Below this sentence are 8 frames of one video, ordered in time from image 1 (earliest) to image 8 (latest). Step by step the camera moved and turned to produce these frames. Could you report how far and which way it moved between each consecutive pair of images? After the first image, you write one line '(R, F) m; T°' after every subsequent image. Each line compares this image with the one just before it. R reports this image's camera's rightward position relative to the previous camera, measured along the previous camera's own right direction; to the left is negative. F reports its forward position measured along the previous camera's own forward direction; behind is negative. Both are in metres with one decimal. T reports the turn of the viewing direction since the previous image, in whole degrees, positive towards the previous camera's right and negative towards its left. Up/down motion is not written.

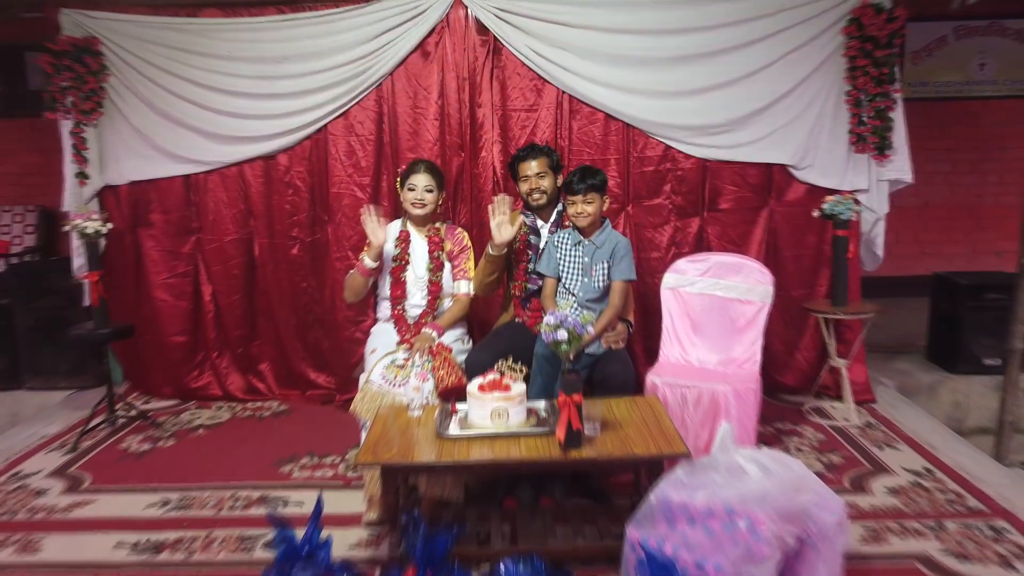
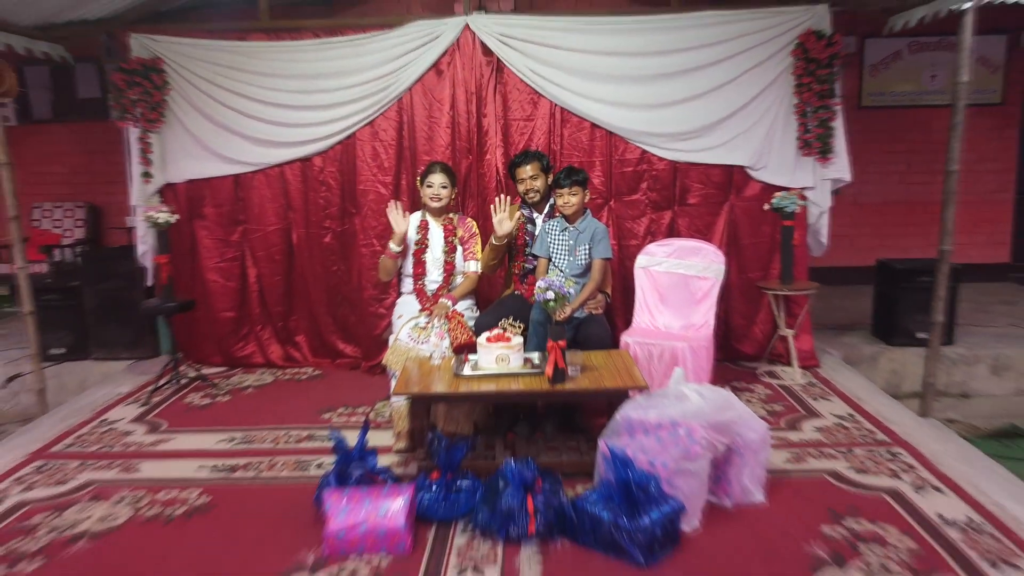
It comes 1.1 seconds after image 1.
(0.0, -0.6) m; 0°
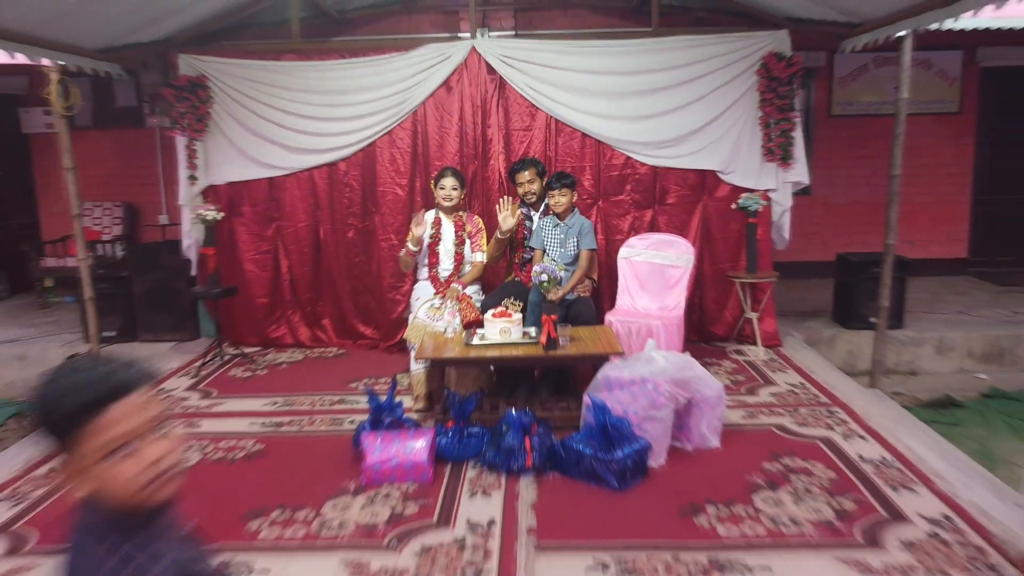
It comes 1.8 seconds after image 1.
(0.0, -0.6) m; 0°
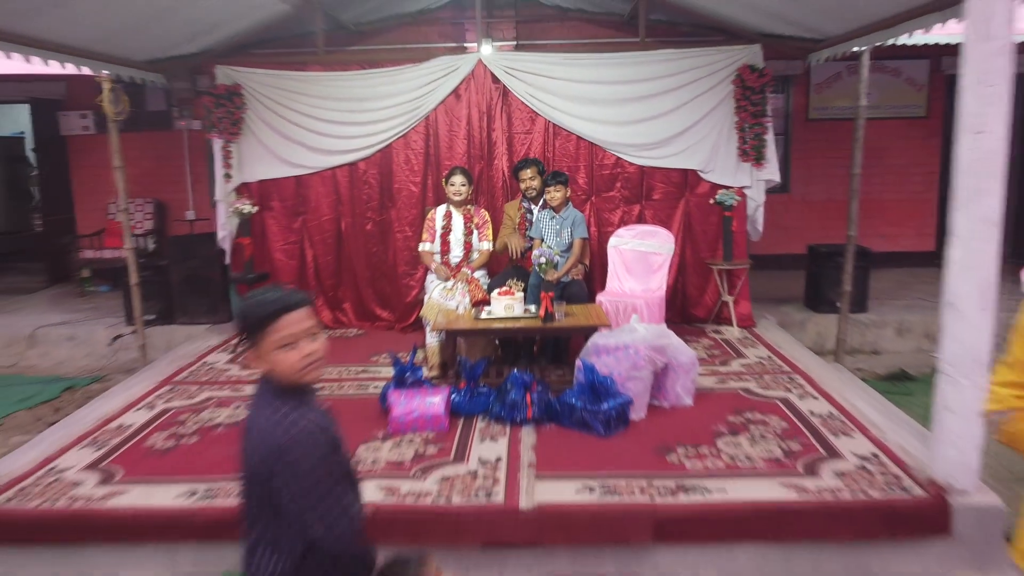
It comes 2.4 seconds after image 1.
(0.0, -0.5) m; 0°
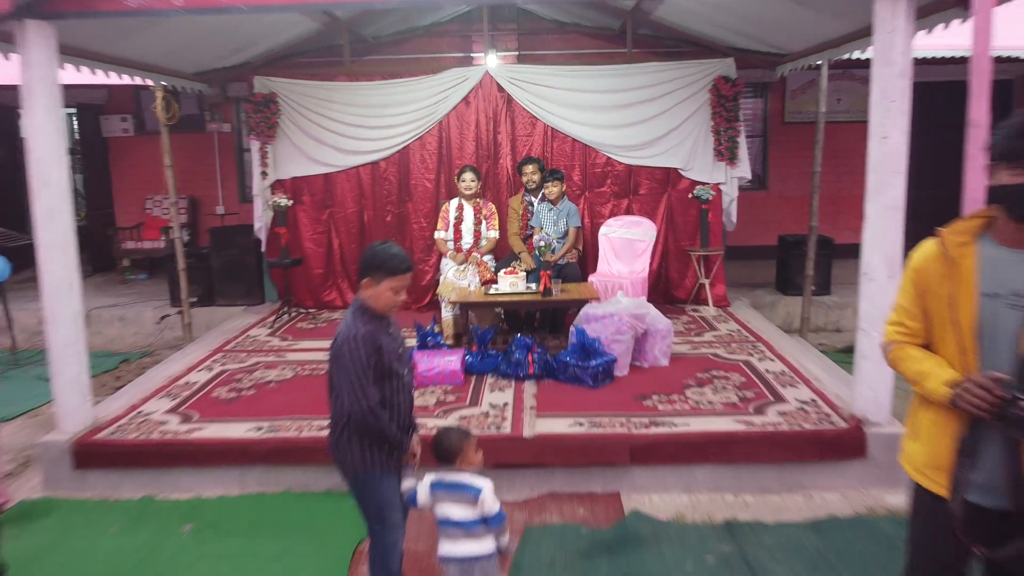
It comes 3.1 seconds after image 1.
(0.0, -0.7) m; 0°
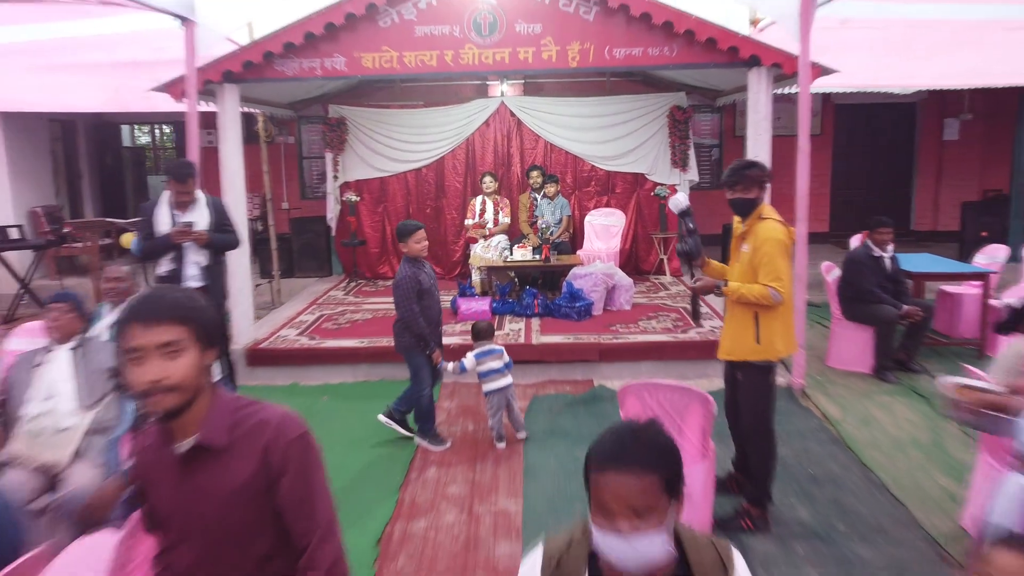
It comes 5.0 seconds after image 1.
(-0.1, -2.0) m; 0°
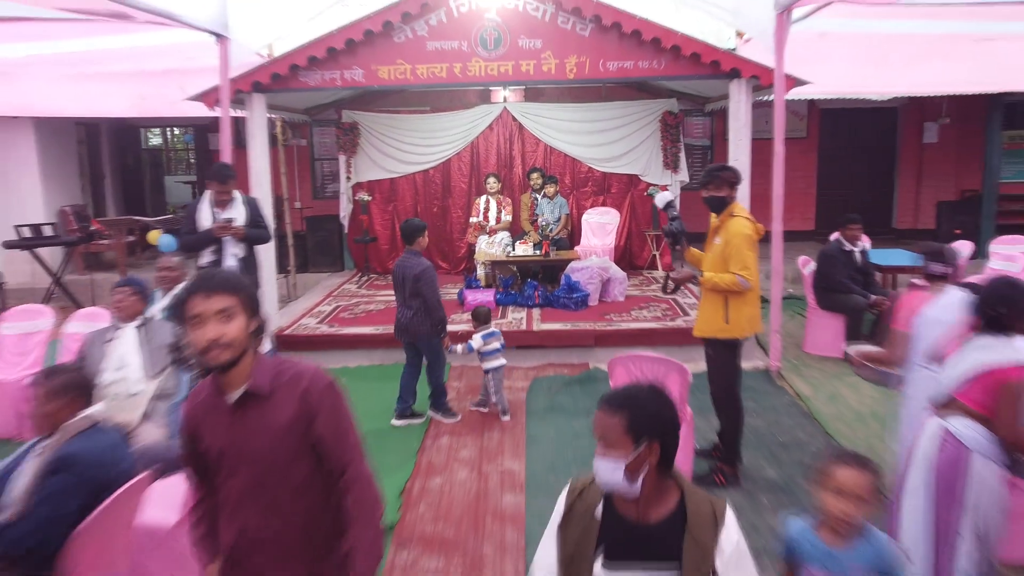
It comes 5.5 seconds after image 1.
(0.0, -0.5) m; 0°
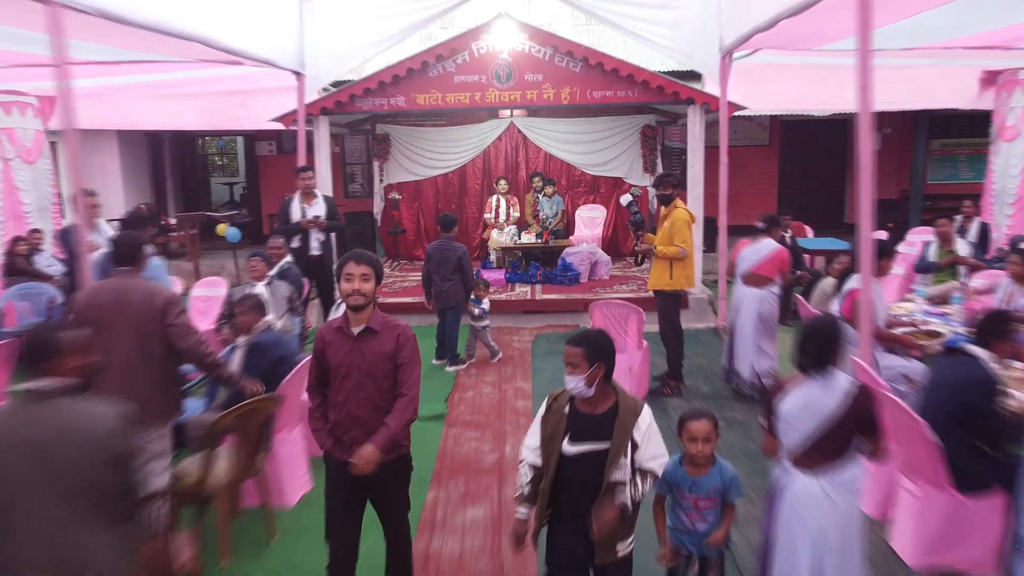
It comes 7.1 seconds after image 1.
(-0.1, -1.7) m; 0°
